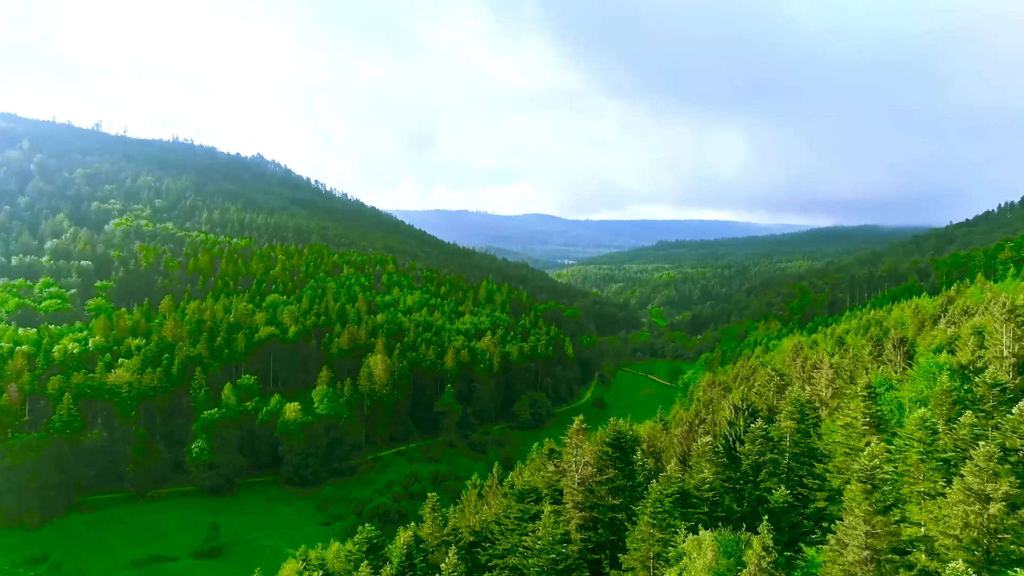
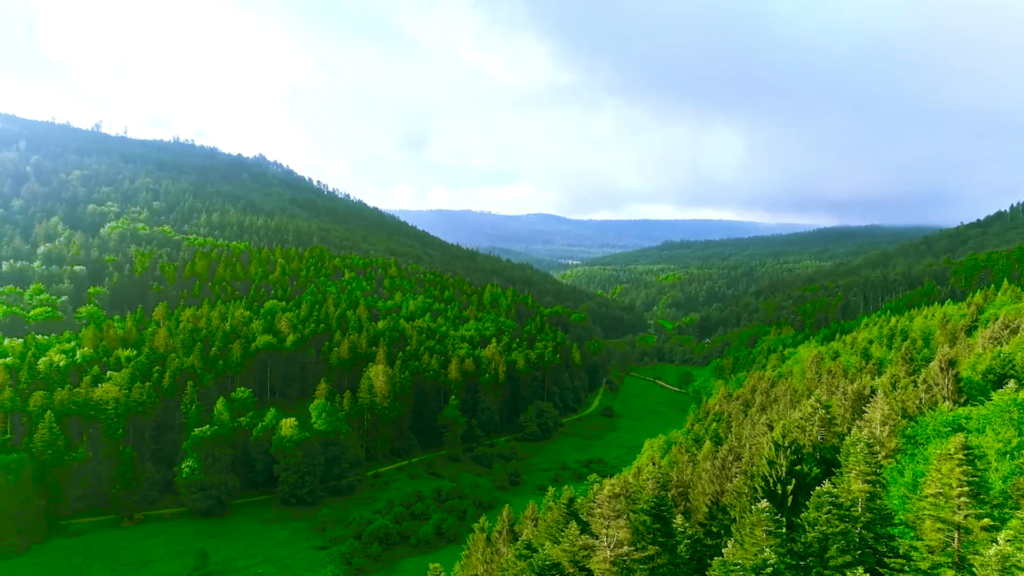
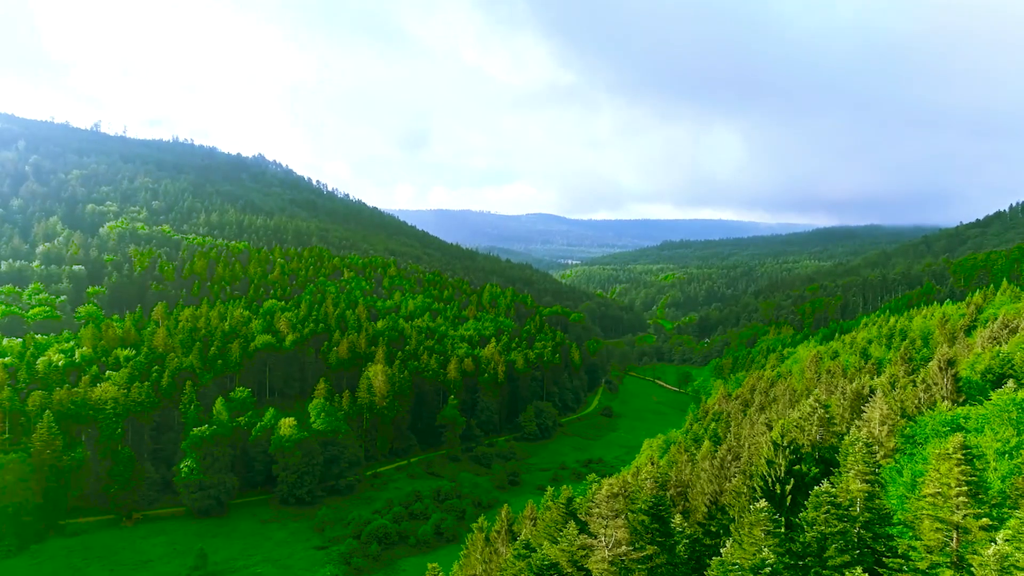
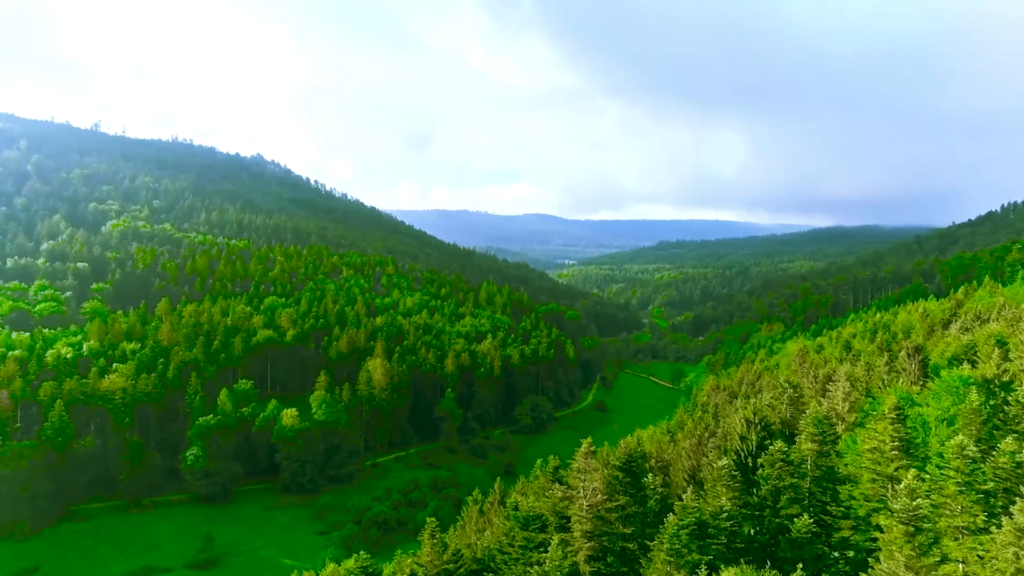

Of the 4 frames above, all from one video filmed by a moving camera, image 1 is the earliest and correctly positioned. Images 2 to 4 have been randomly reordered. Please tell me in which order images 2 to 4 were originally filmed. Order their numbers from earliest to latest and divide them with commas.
4, 2, 3
